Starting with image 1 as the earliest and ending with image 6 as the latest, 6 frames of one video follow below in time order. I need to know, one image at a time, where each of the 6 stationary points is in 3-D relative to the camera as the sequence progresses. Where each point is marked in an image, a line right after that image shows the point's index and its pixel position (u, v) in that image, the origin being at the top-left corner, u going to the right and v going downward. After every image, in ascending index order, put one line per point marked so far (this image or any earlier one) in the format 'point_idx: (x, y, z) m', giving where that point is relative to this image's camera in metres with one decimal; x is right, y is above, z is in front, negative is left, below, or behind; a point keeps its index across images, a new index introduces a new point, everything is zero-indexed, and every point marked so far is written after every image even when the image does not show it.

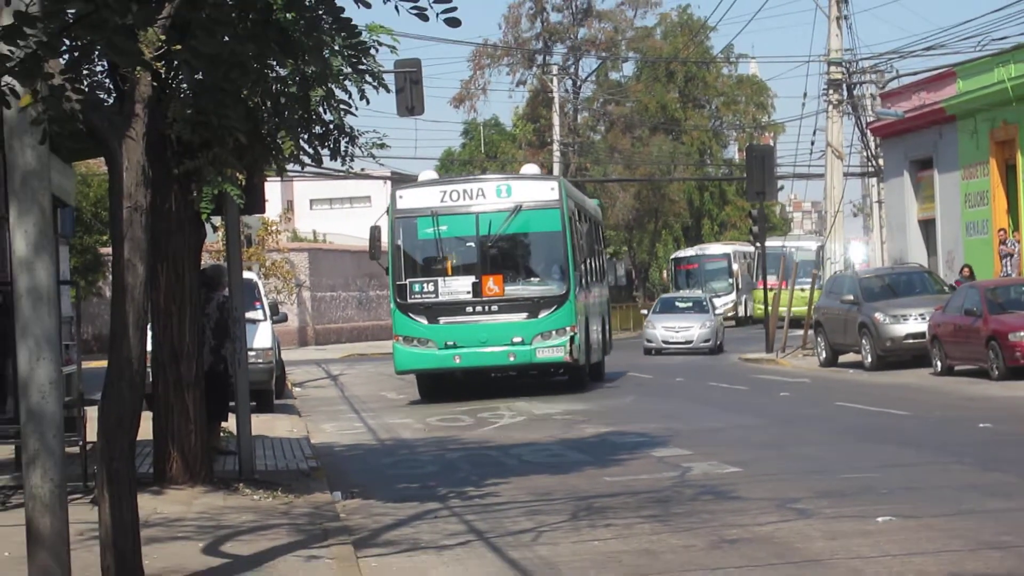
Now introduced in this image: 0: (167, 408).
0: (-3.1, -1.0, +11.2) m
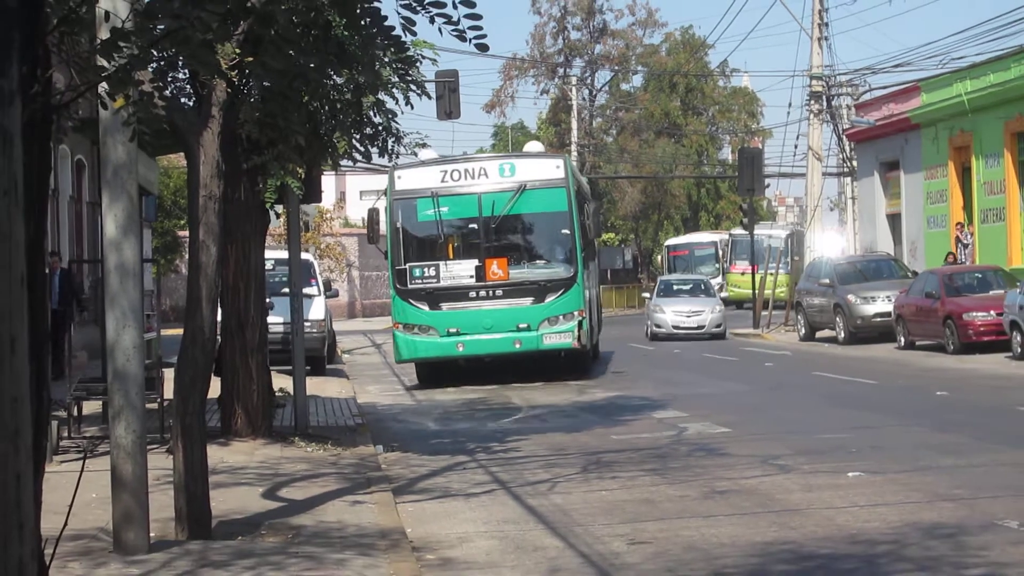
0: (-2.9, -0.9, +12.3) m
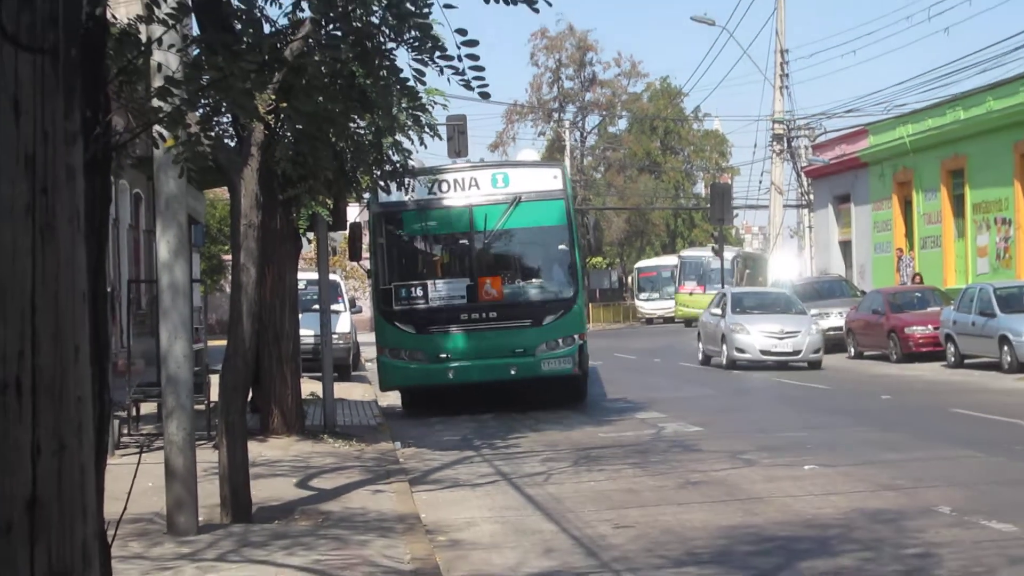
0: (-2.8, -1.0, +13.6) m
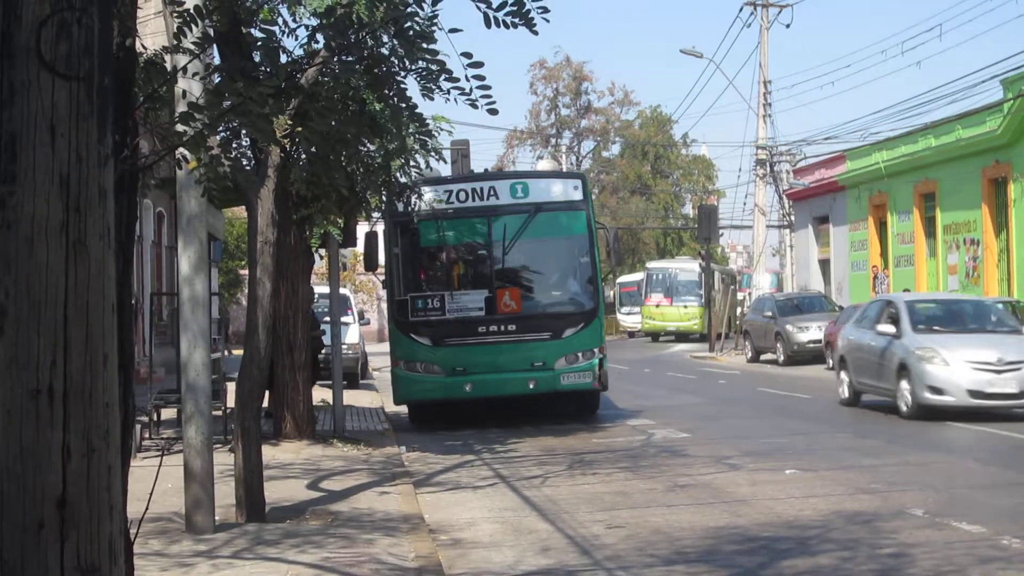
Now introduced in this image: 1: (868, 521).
0: (-2.8, -1.2, +14.2) m
1: (+2.9, -1.9, +9.6) m
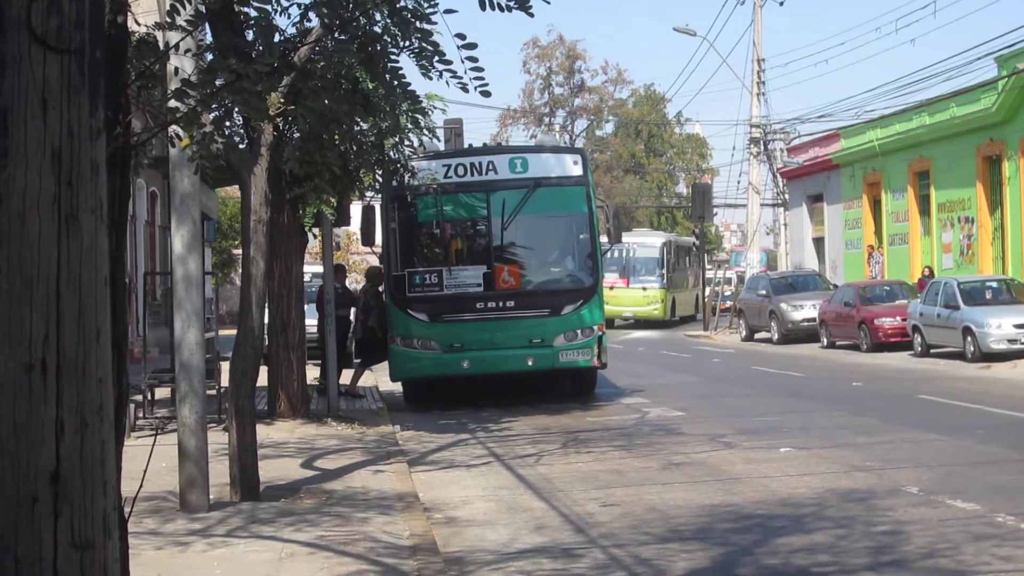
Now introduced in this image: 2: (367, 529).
0: (-2.9, -0.9, +14.2) m
1: (+2.9, -1.8, +9.6) m
2: (-1.2, -1.9, +9.4) m
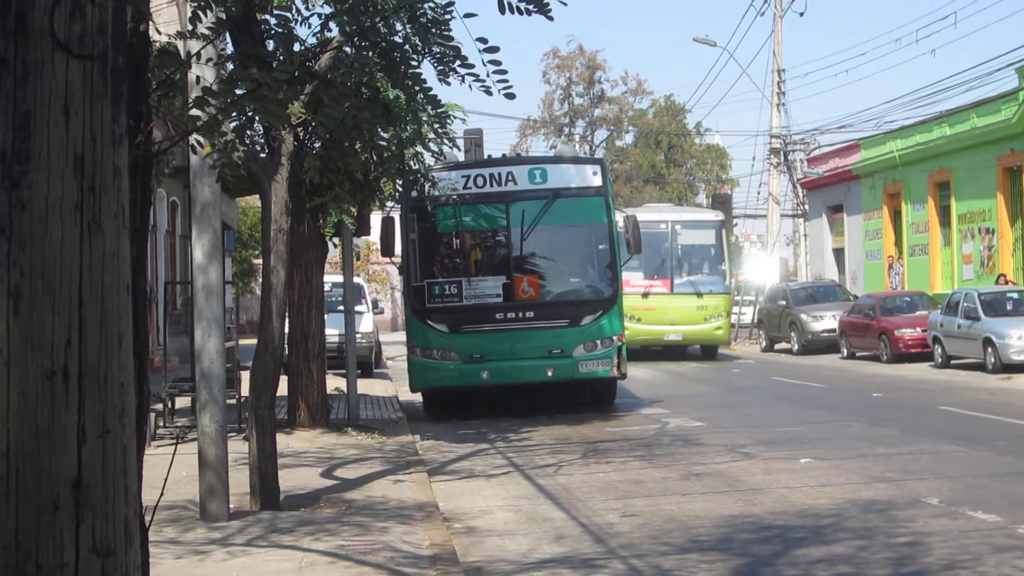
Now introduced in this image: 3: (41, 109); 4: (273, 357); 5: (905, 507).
0: (-2.7, -1.0, +14.2) m
1: (+3.1, -1.8, +9.6) m
2: (-1.0, -2.0, +9.4) m
3: (-1.4, +0.5, +3.6) m
4: (-2.1, -0.6, +10.2) m
5: (+3.3, -1.8, +9.6) m
